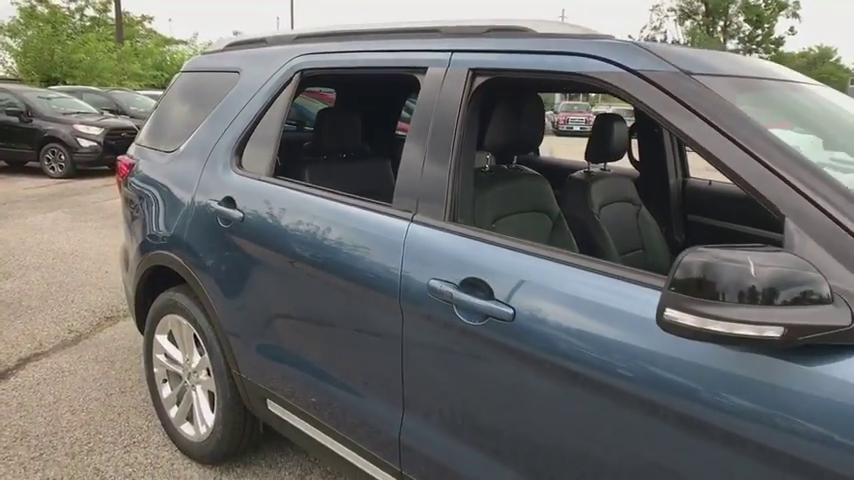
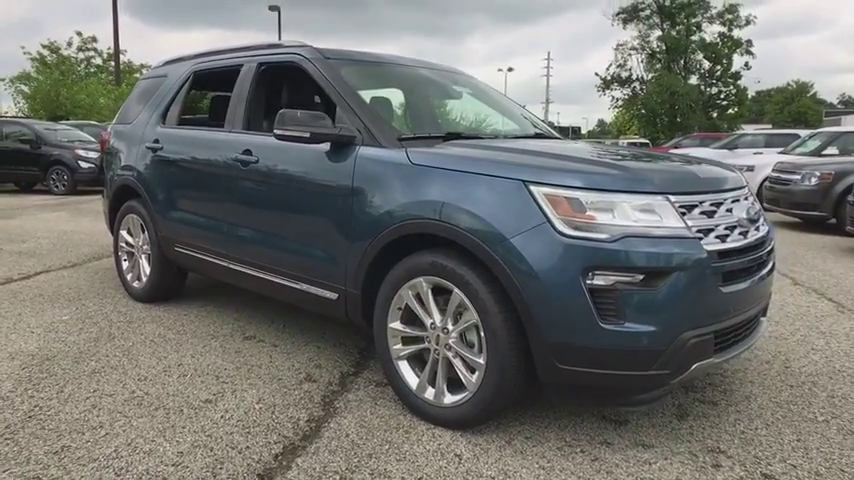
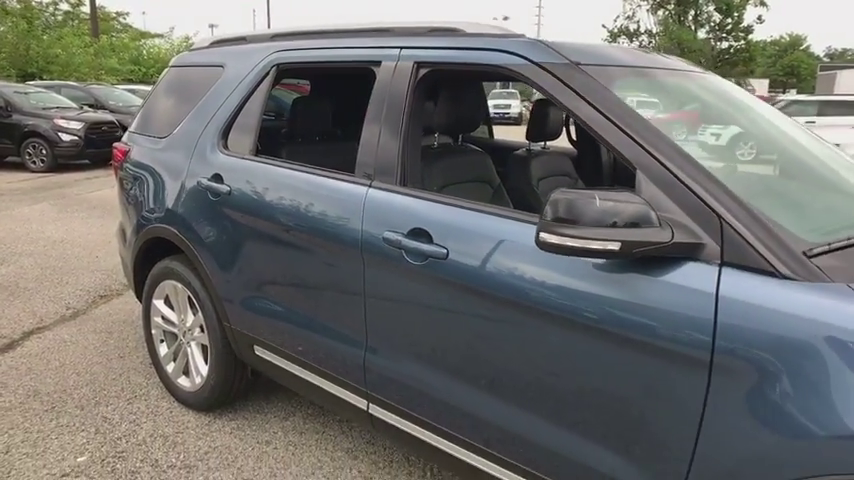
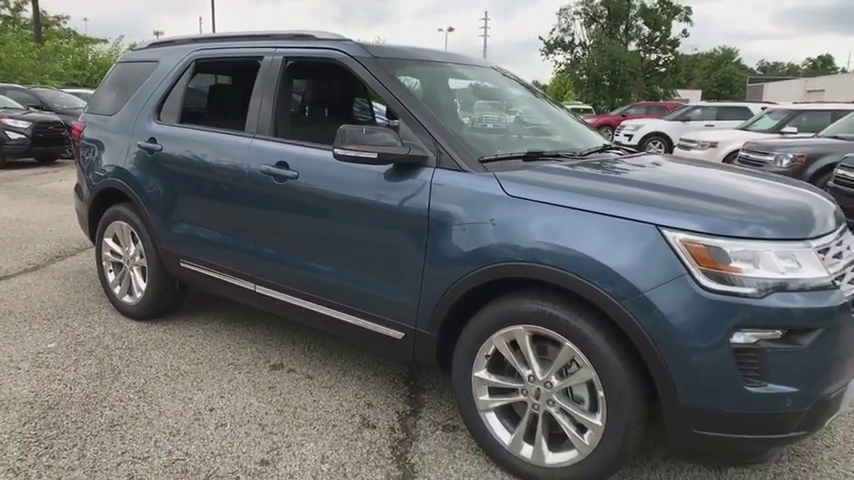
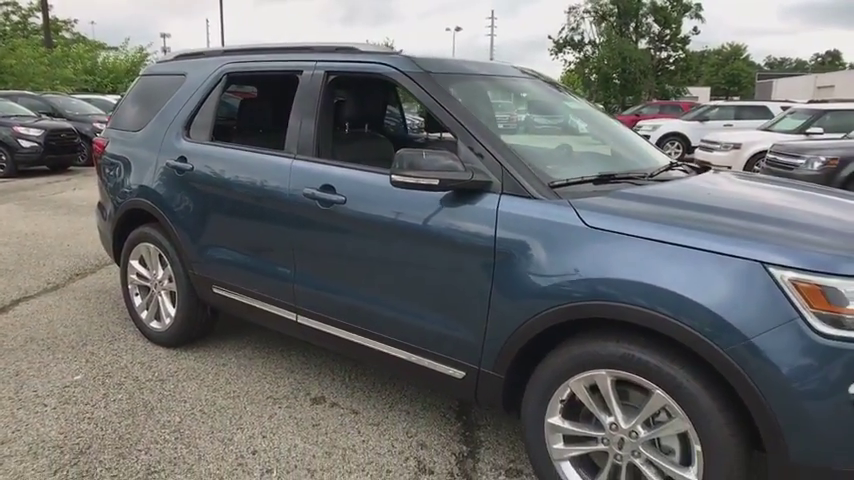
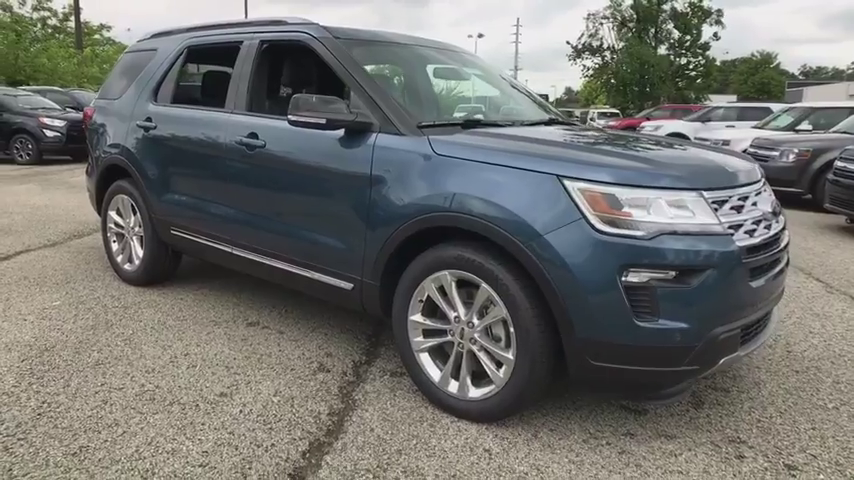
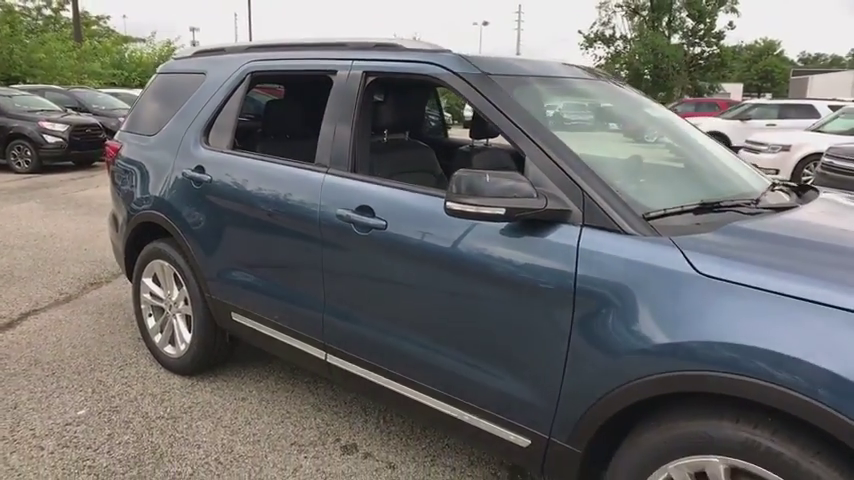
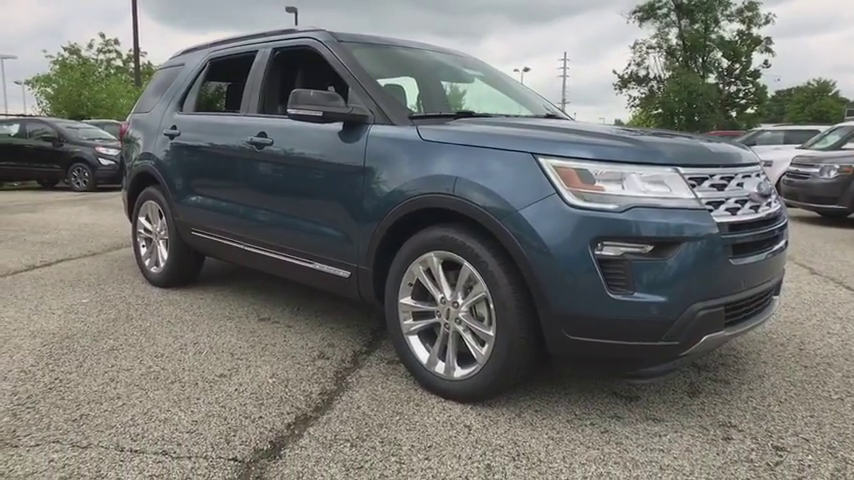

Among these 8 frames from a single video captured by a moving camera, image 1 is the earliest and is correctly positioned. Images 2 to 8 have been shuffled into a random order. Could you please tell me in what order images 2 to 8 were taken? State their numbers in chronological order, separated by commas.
3, 7, 5, 4, 6, 2, 8
